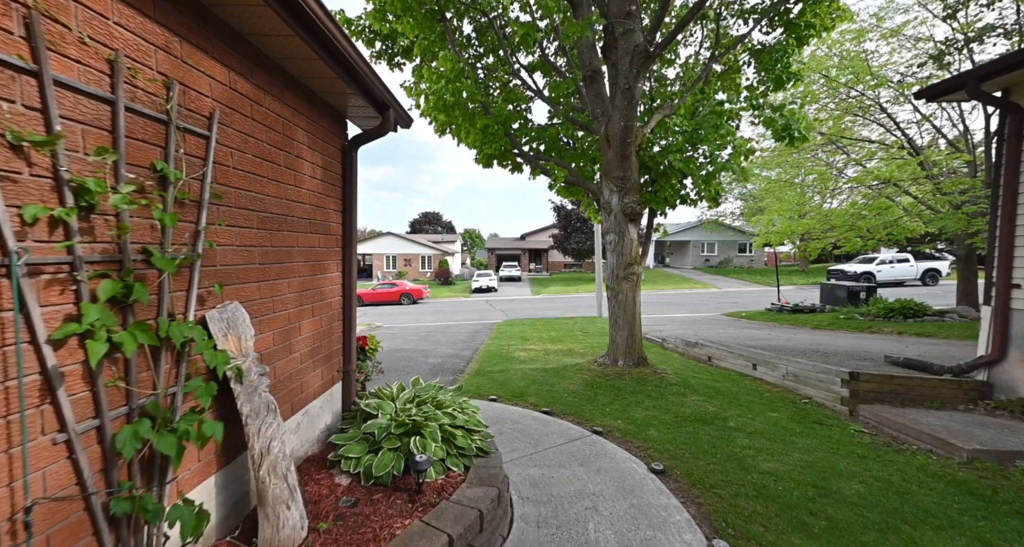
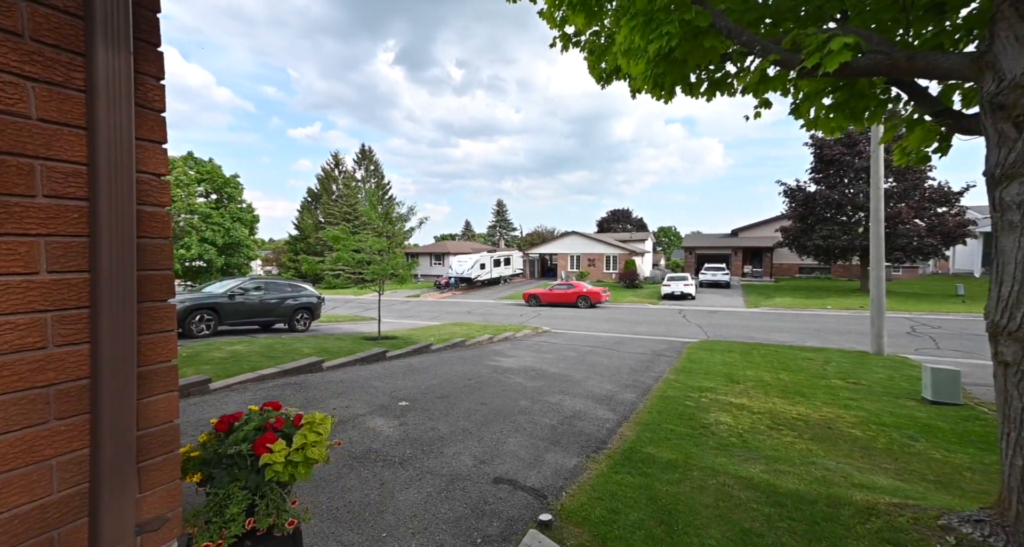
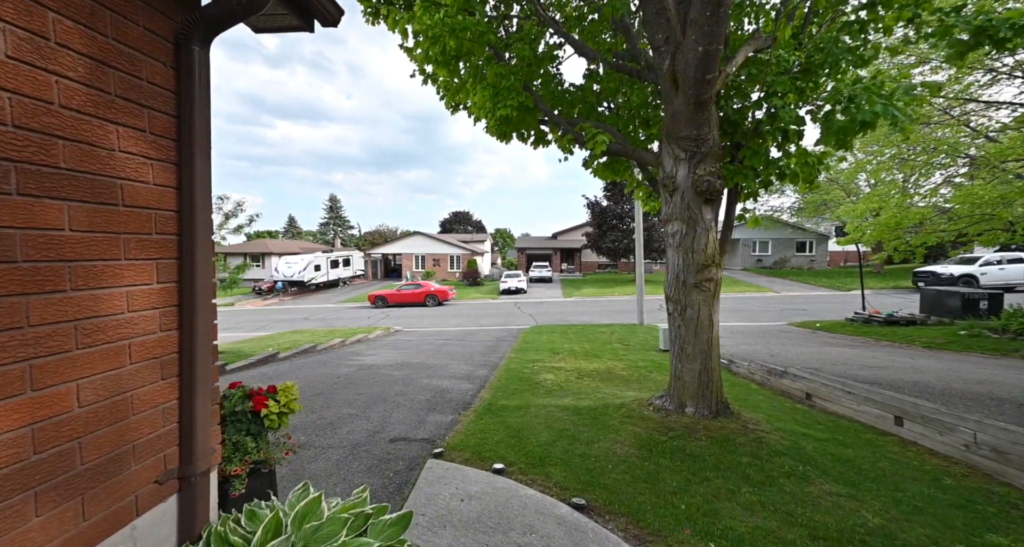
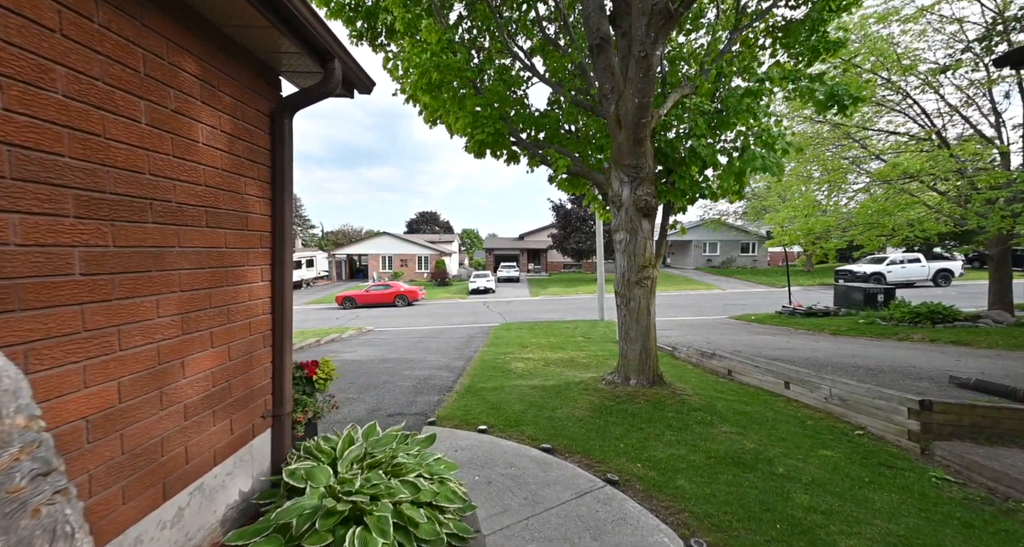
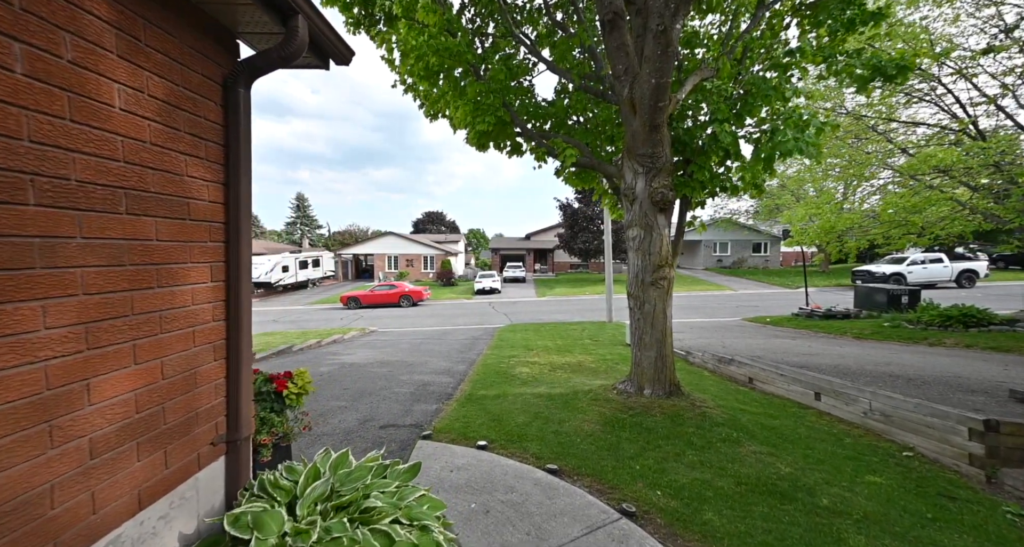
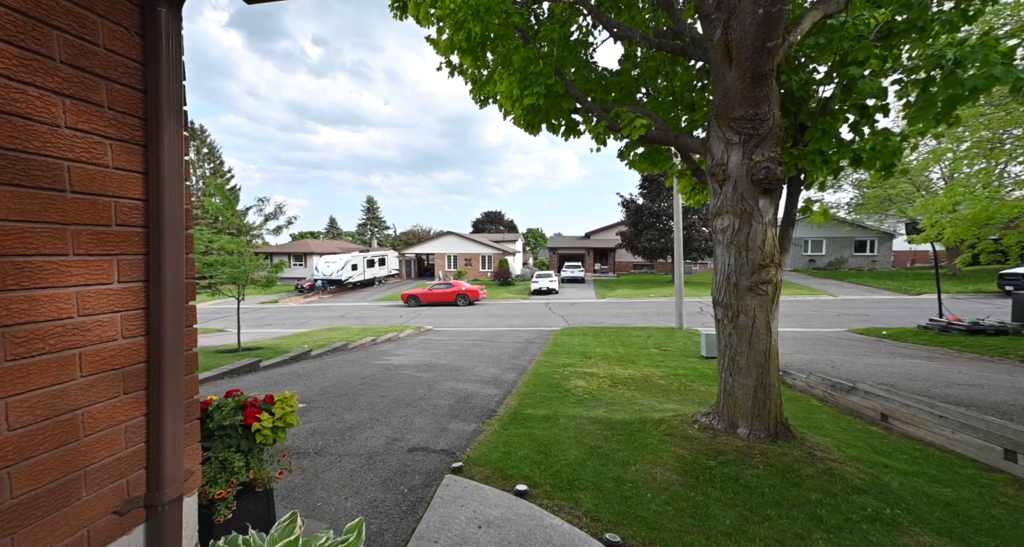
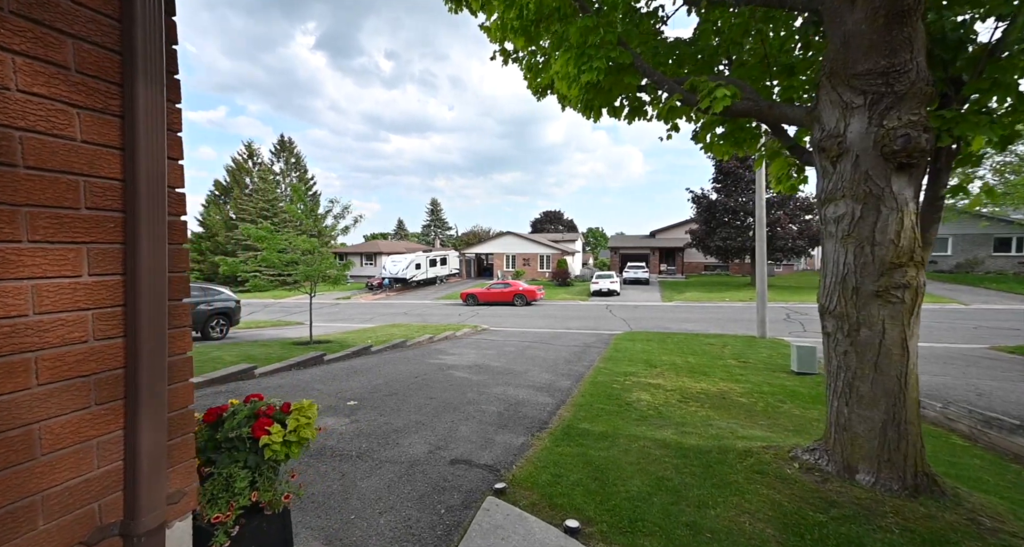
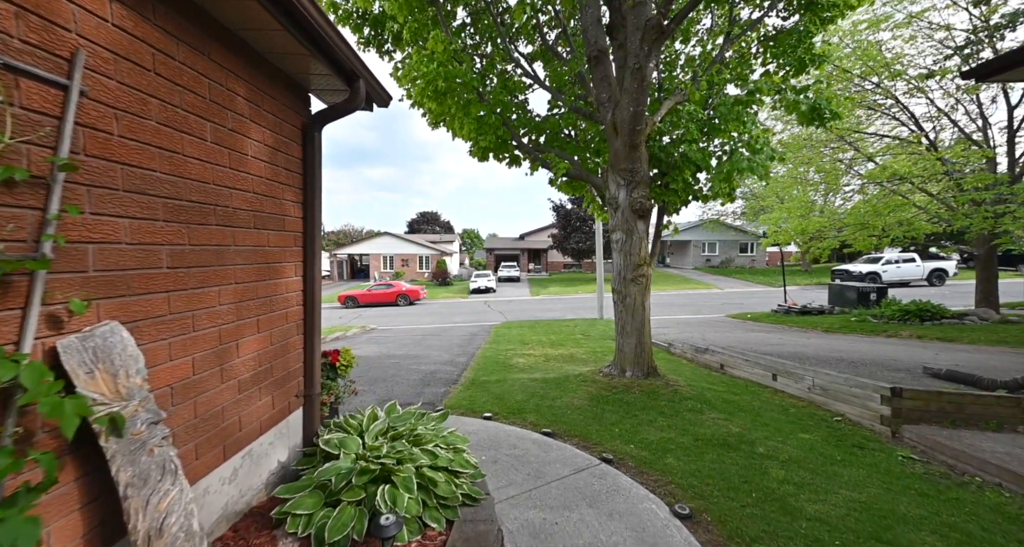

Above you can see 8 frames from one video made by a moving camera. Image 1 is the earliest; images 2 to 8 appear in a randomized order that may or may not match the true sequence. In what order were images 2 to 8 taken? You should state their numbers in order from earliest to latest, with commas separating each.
8, 4, 5, 3, 6, 7, 2
